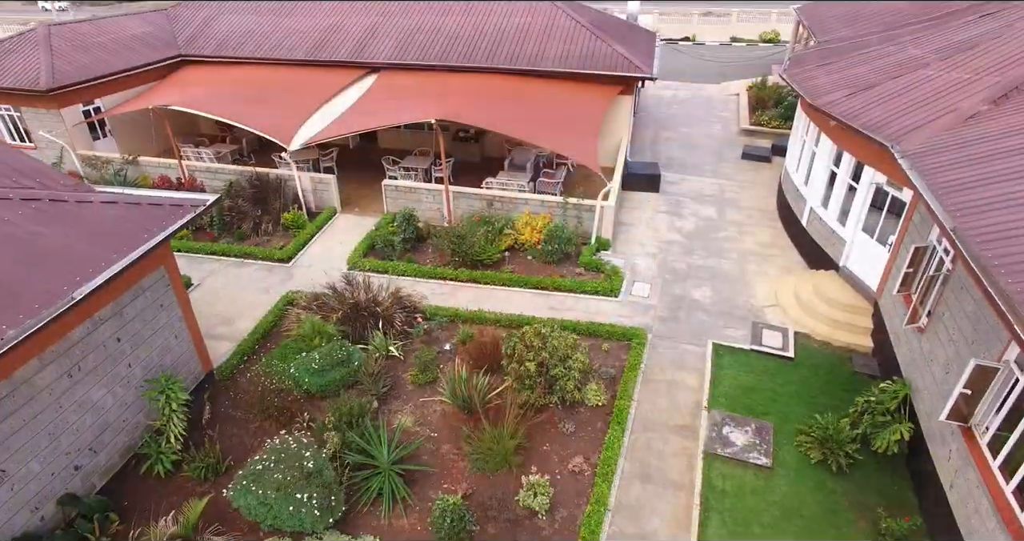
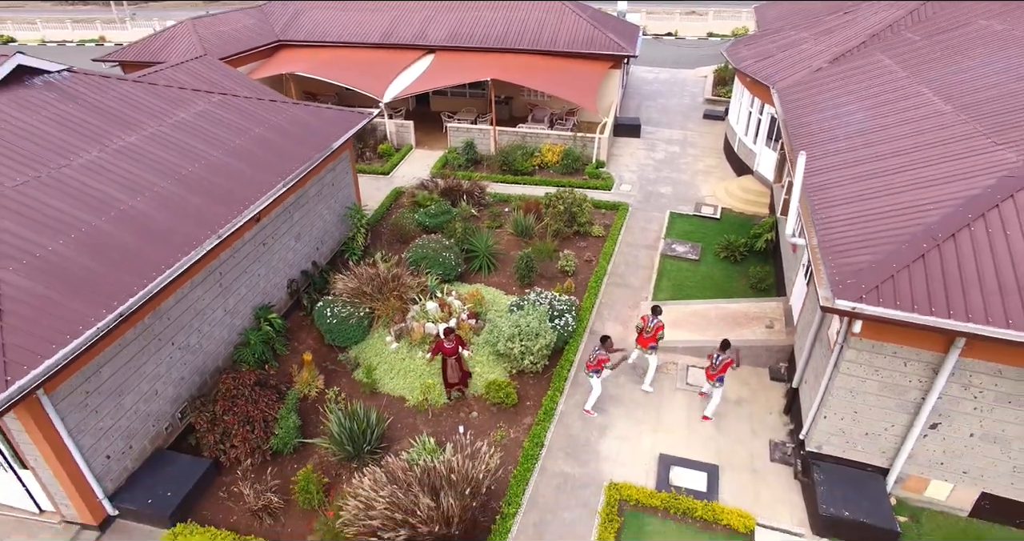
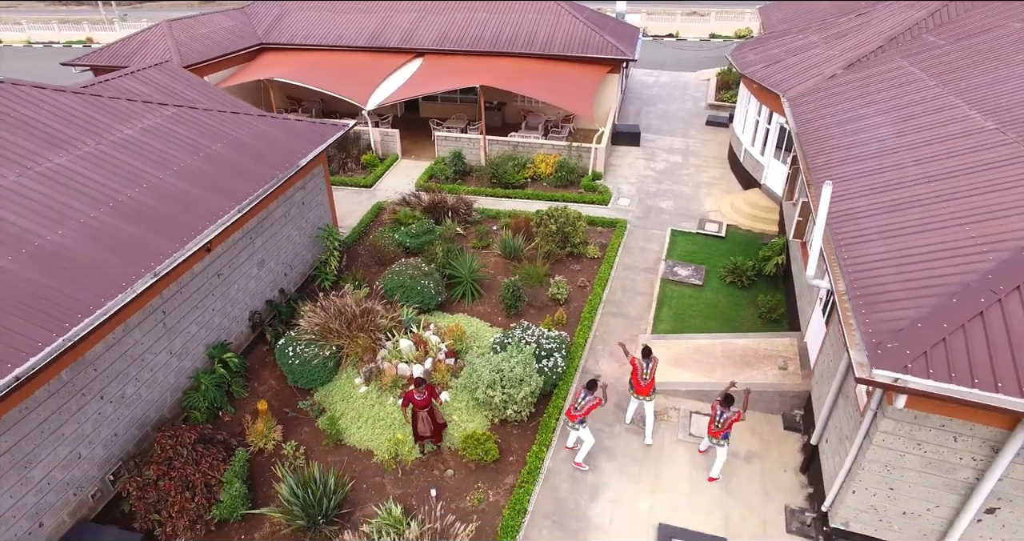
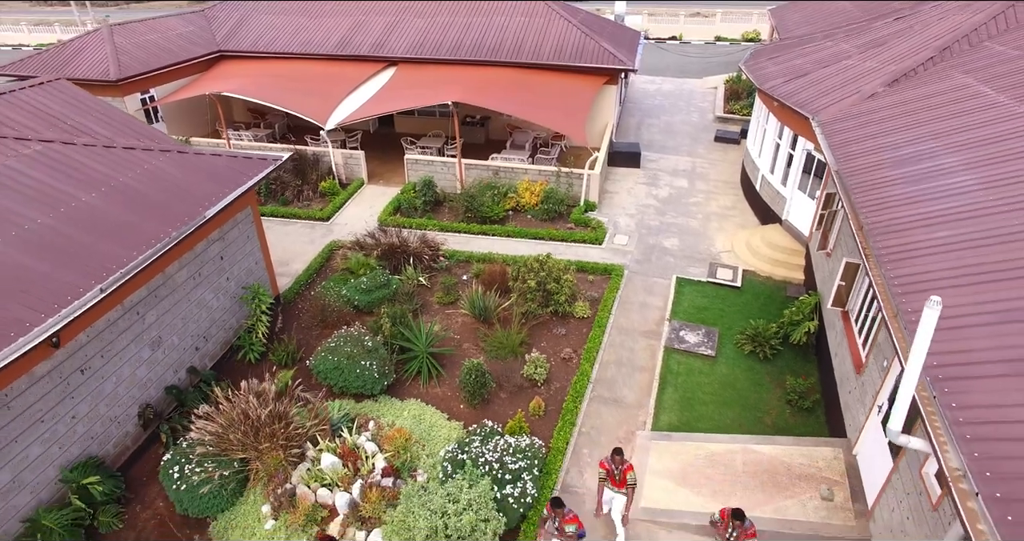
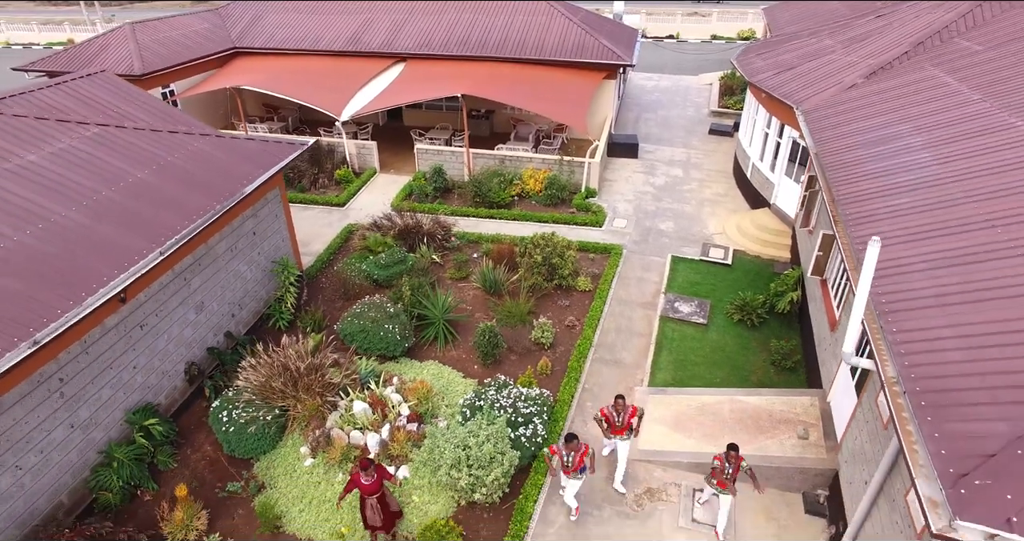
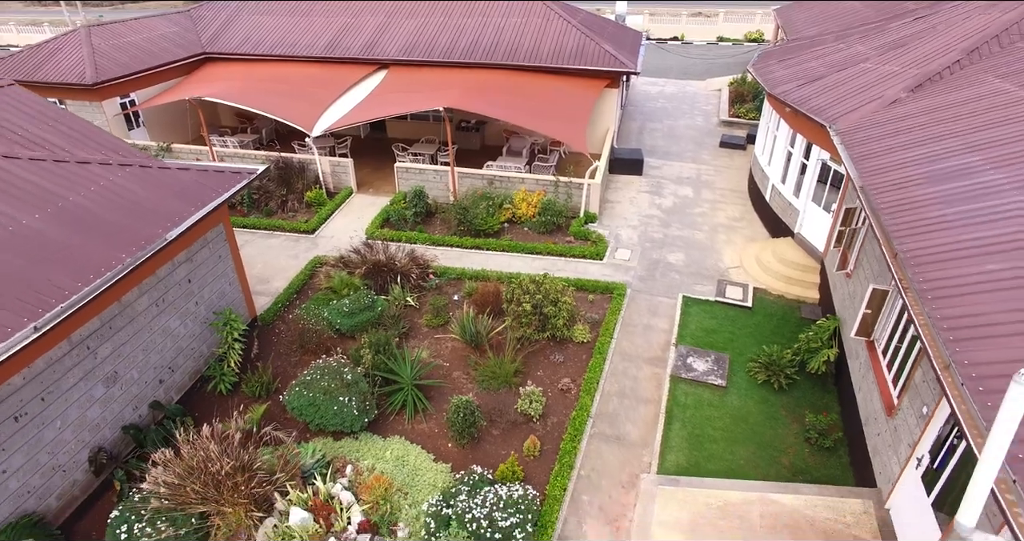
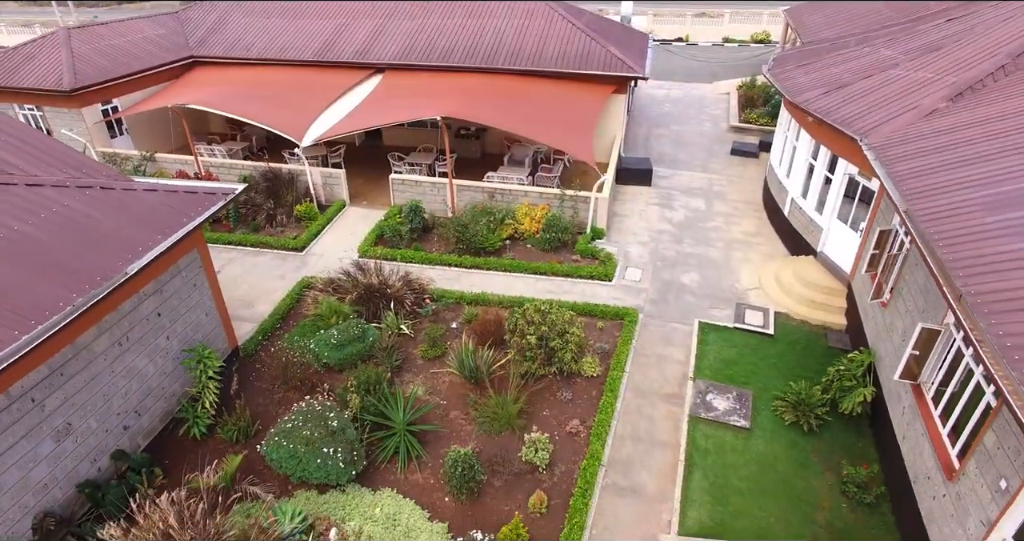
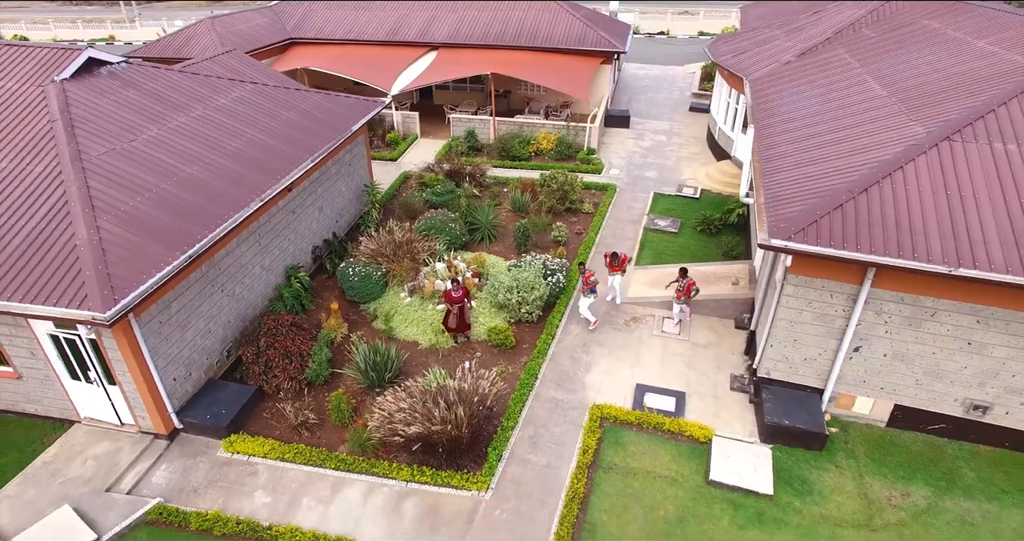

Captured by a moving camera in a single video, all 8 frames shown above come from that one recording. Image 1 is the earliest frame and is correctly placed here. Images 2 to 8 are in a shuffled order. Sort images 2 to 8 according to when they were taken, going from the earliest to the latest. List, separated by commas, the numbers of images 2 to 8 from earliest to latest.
7, 6, 4, 5, 3, 2, 8
